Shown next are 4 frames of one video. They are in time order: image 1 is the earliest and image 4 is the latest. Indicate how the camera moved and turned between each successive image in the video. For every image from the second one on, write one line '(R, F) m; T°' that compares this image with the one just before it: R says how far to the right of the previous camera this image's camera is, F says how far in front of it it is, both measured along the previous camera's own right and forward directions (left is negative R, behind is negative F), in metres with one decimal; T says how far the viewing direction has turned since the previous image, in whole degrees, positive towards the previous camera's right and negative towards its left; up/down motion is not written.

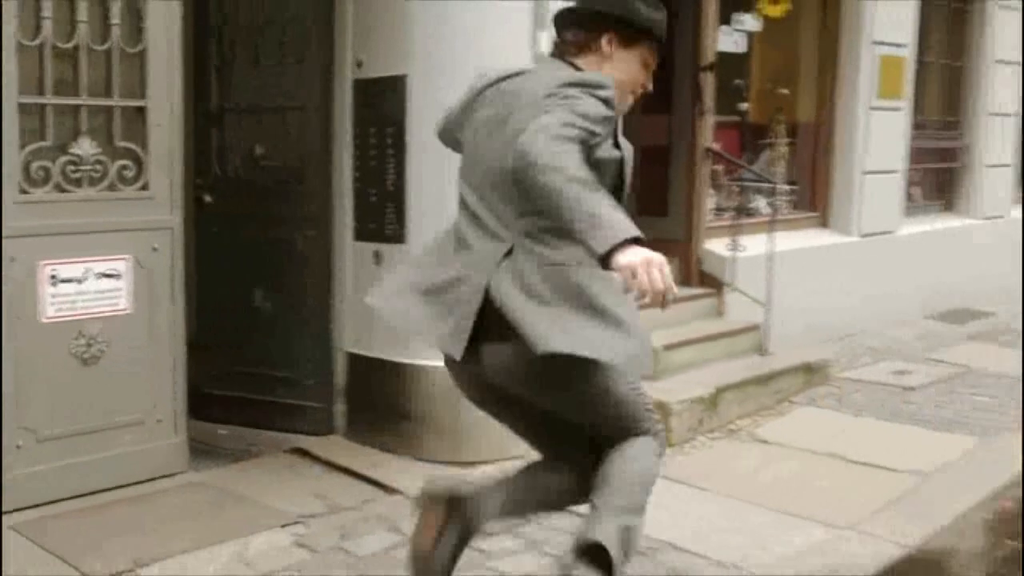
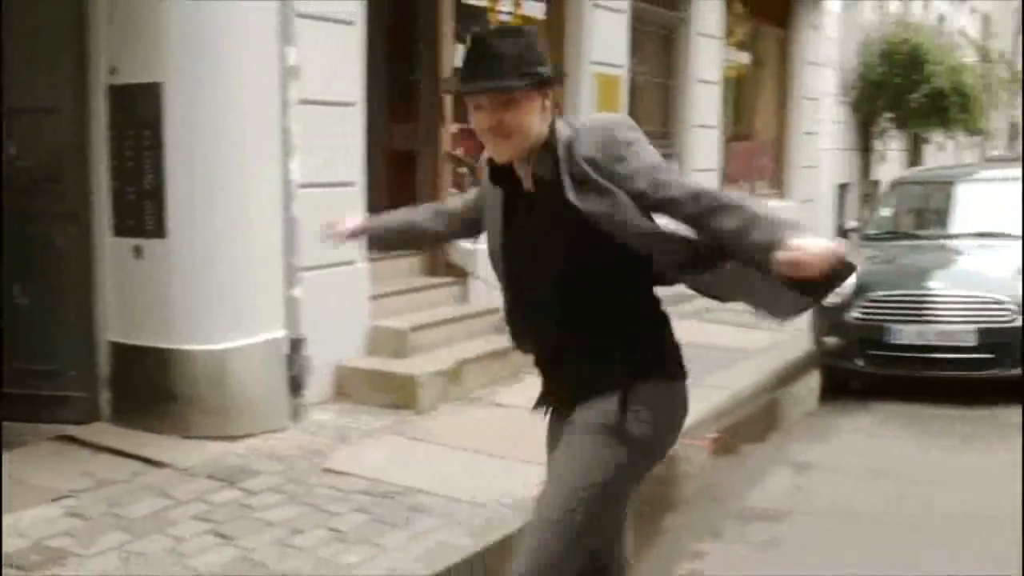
(0.0, -0.6) m; +11°
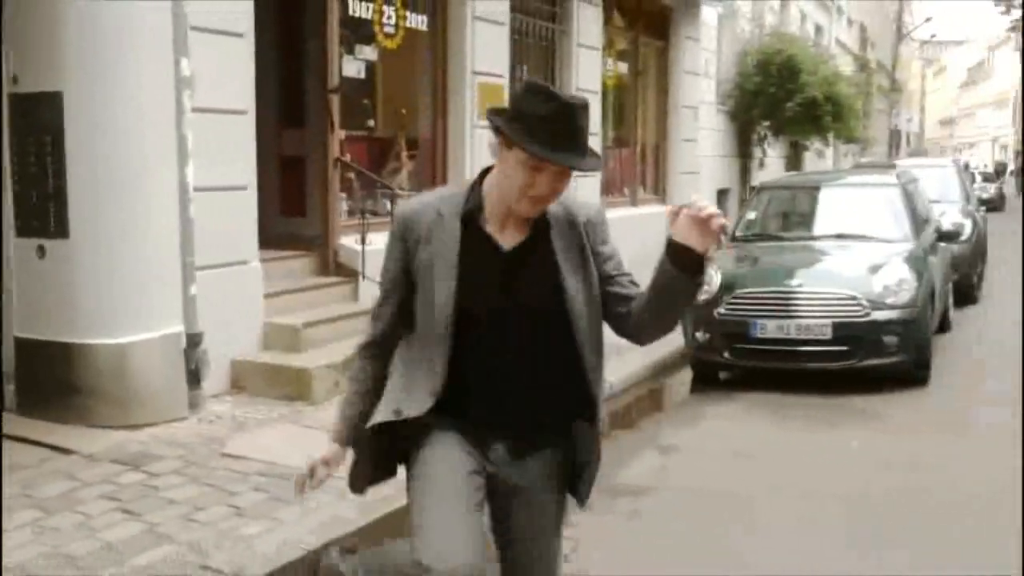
(+0.1, -0.4) m; +4°
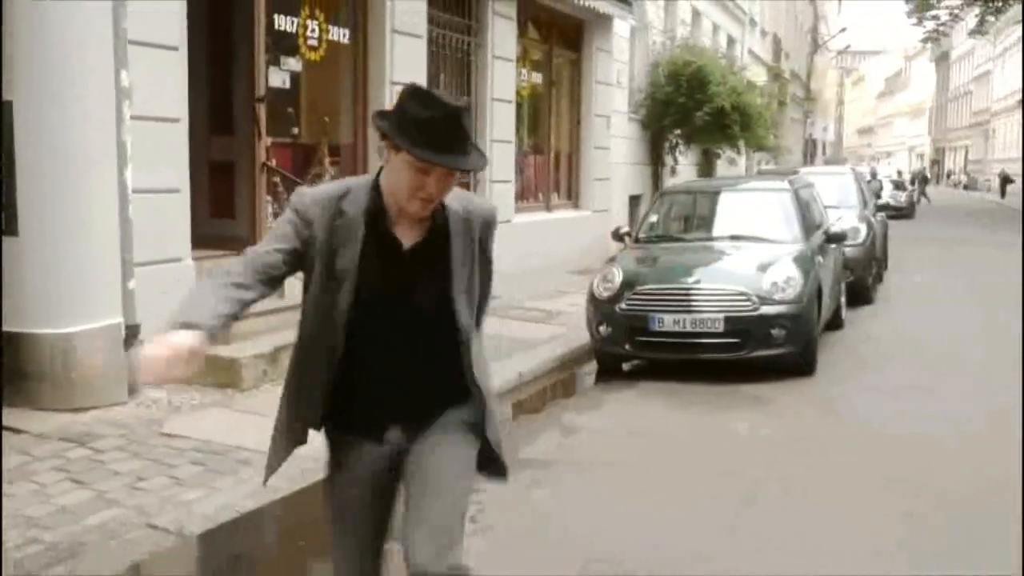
(+0.1, -0.6) m; +3°
